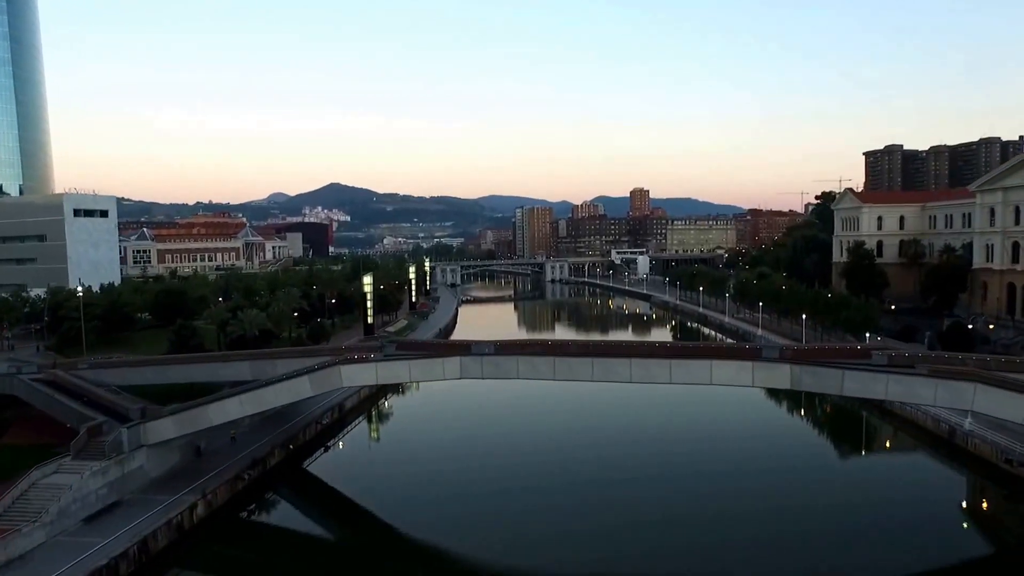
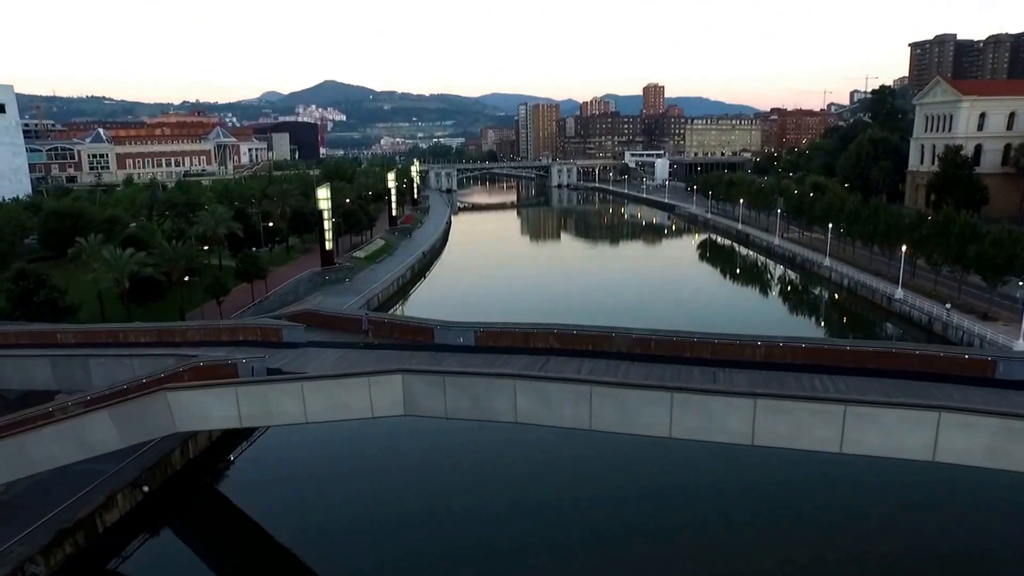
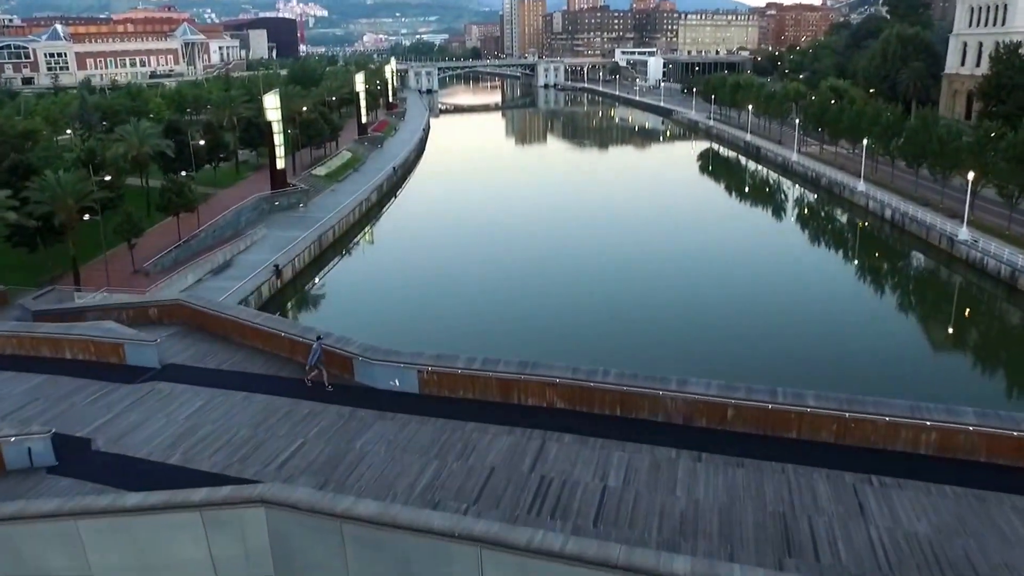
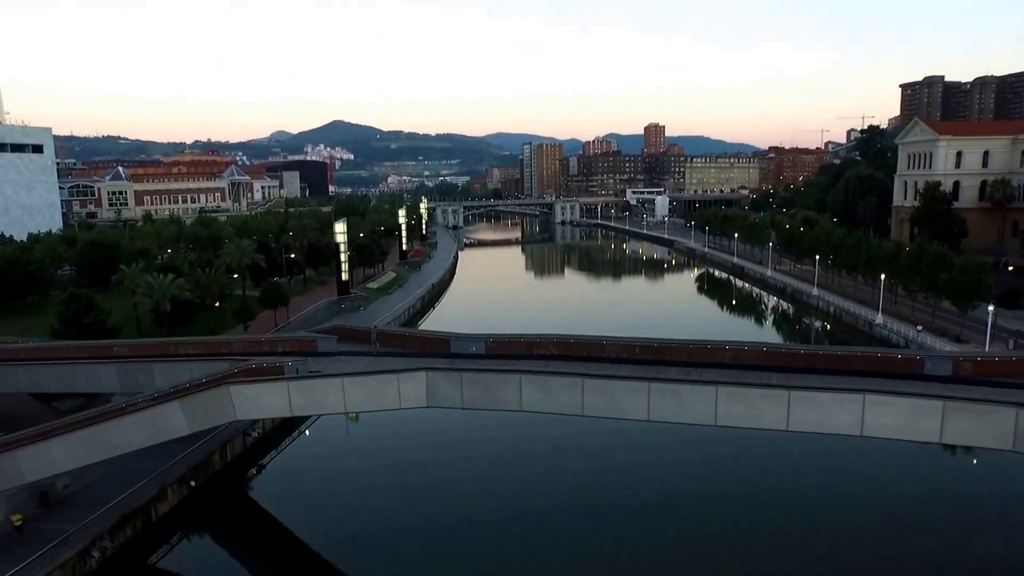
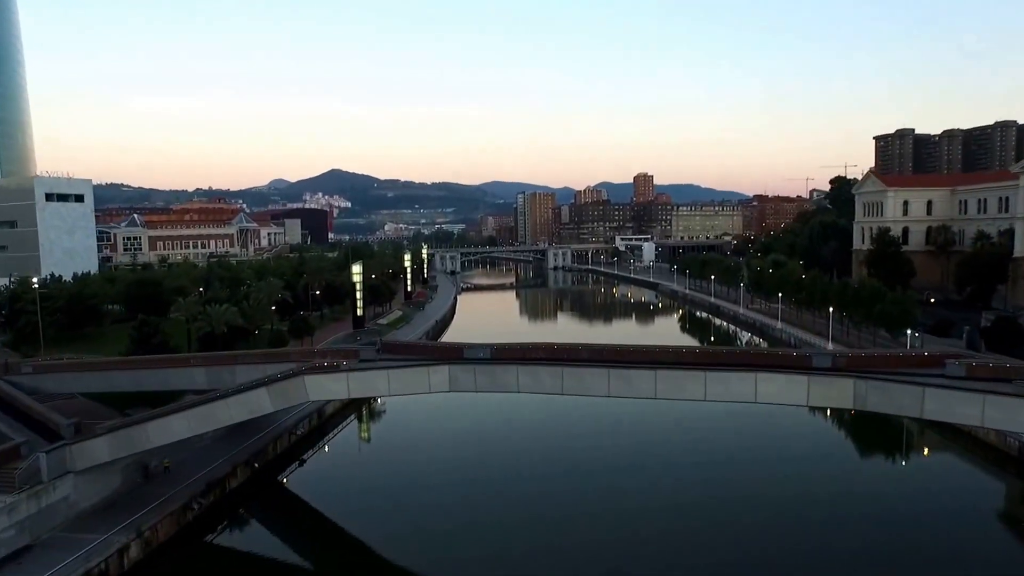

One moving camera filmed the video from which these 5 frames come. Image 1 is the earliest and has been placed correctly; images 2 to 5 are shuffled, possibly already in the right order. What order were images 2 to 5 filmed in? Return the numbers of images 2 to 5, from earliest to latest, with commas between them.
5, 4, 2, 3
